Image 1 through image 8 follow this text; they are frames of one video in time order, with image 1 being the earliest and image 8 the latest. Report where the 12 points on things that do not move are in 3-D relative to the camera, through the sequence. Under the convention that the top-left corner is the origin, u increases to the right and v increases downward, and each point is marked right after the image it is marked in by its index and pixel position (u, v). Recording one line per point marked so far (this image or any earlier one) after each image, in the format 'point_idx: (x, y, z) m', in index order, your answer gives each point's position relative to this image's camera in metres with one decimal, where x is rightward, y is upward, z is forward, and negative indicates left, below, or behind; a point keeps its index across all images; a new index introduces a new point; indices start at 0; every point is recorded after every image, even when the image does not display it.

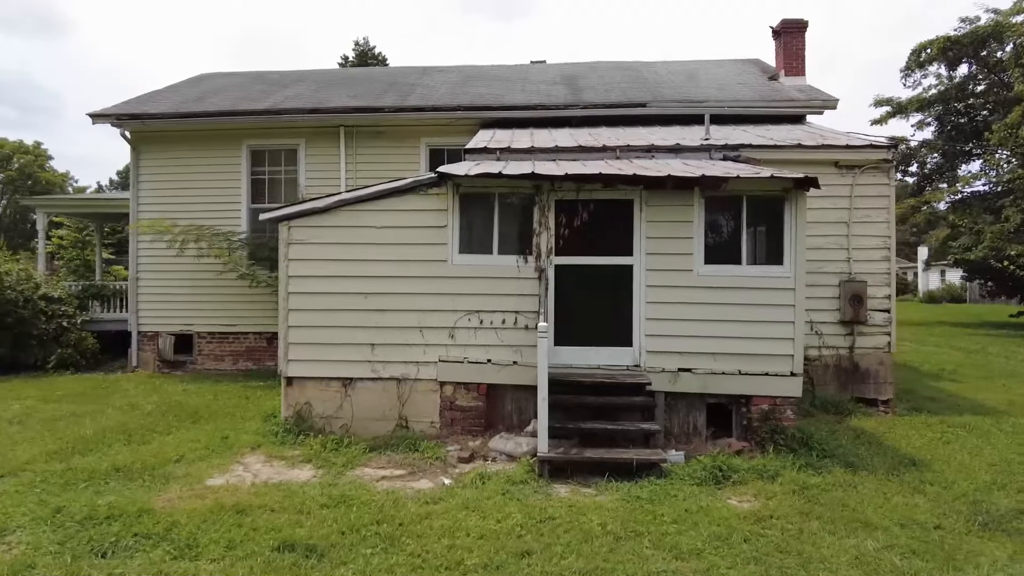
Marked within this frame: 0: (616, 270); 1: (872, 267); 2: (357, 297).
0: (+1.0, +0.2, +5.7) m
1: (+4.4, +0.3, +7.6) m
2: (-1.5, -0.1, +5.8) m
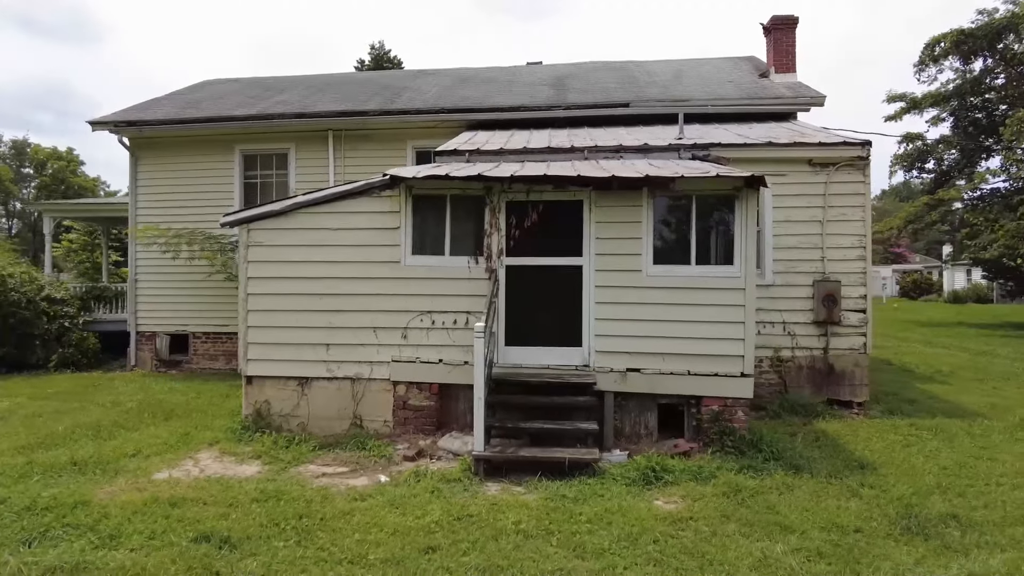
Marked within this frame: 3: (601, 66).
0: (+0.5, +0.2, +5.7) m
1: (+4.0, +0.3, +7.4) m
2: (-1.9, -0.1, +6.0) m
3: (+1.9, +4.8, +13.2) m
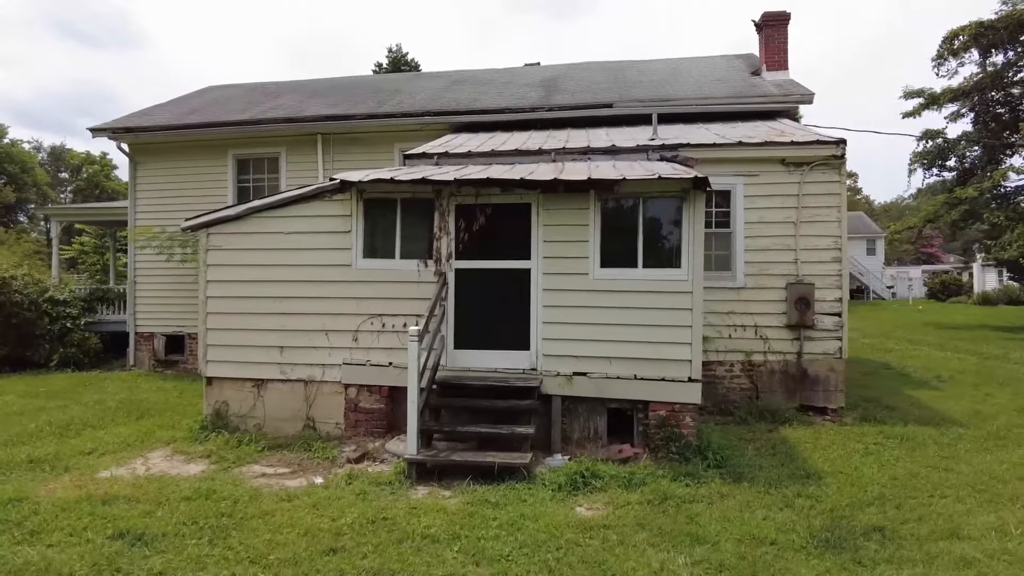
0: (0.0, +0.1, +5.7) m
1: (+3.6, +0.2, +7.2) m
2: (-2.4, -0.1, +6.1) m
3: (+1.8, +4.7, +13.1) m
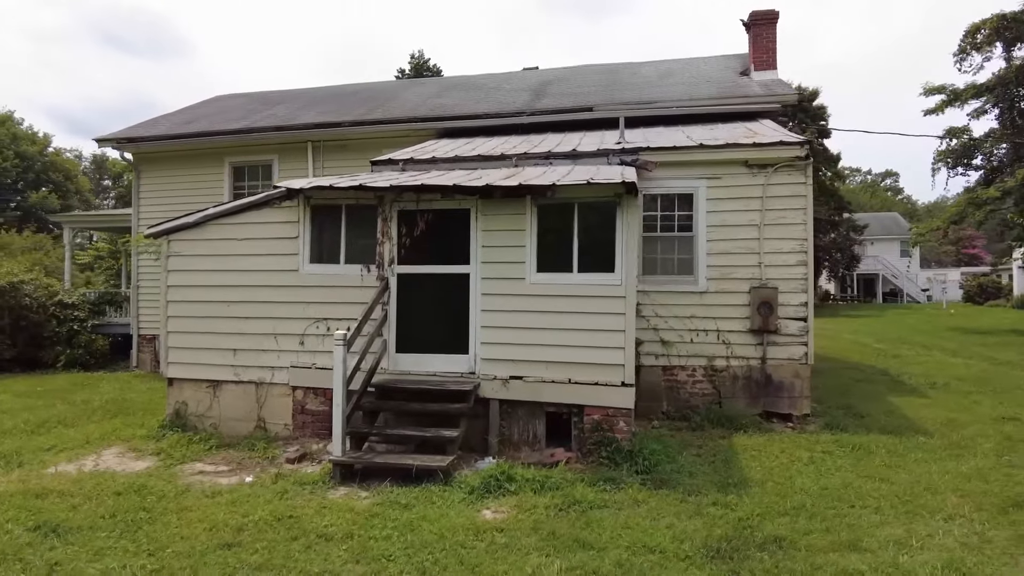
0: (-0.5, +0.1, +5.8) m
1: (+3.2, +0.2, +7.1) m
2: (-2.9, -0.2, +6.3) m
3: (+1.7, +4.6, +13.1) m
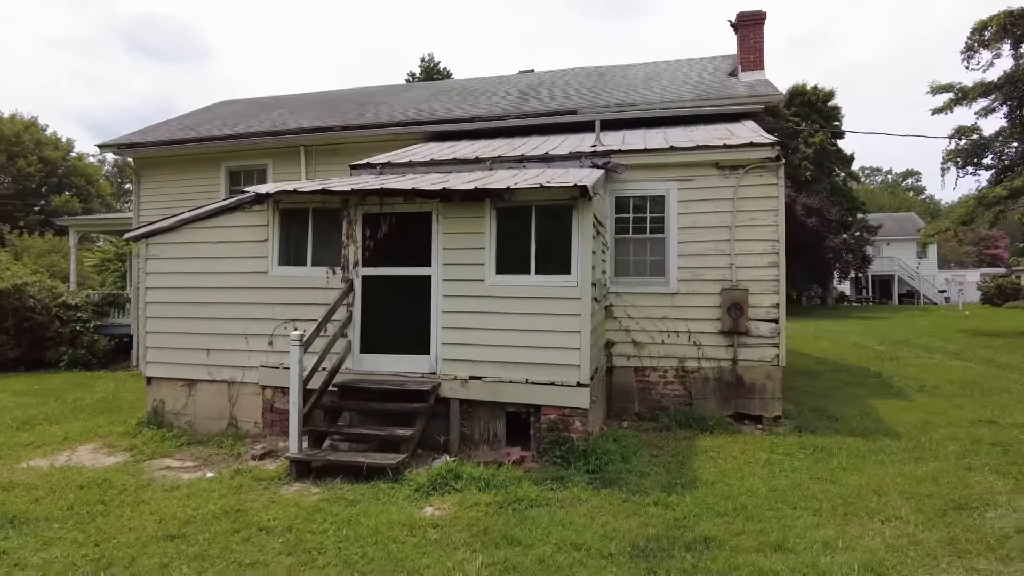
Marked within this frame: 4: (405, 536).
0: (-0.9, +0.1, +5.9) m
1: (+2.8, +0.2, +7.1) m
2: (-3.3, -0.2, +6.5) m
3: (+1.5, +4.6, +13.2) m
4: (-0.7, -1.6, +4.0) m
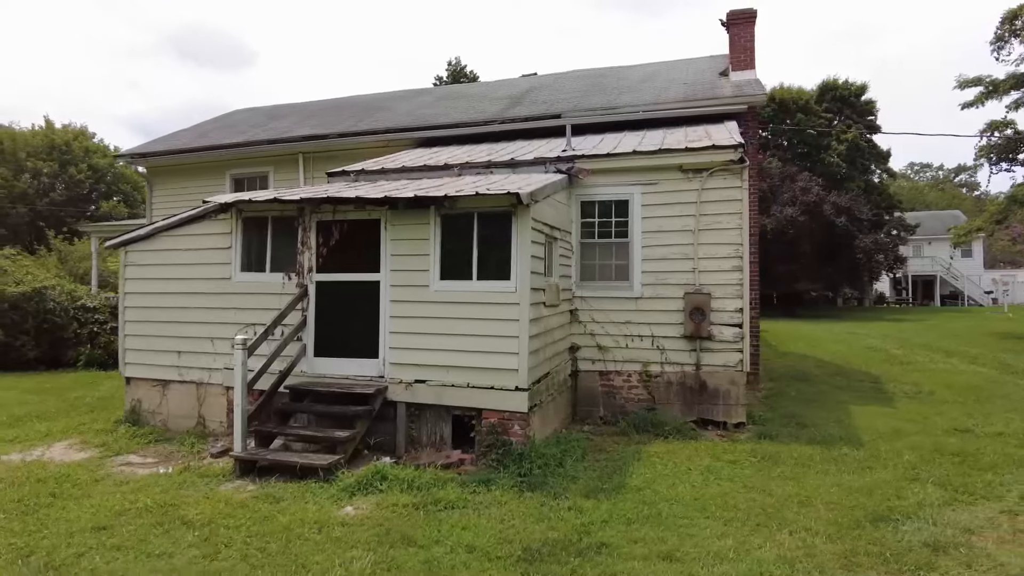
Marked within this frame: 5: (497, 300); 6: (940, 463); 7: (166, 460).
0: (-1.4, 0.0, +6.1) m
1: (+2.4, +0.1, +7.0) m
2: (-3.7, -0.3, +6.8) m
3: (+1.5, +4.6, +13.2) m
4: (-1.3, -1.6, +4.1) m
5: (-0.1, -0.1, +5.6) m
6: (+3.8, -1.6, +5.6) m
7: (-3.3, -1.6, +5.8) m
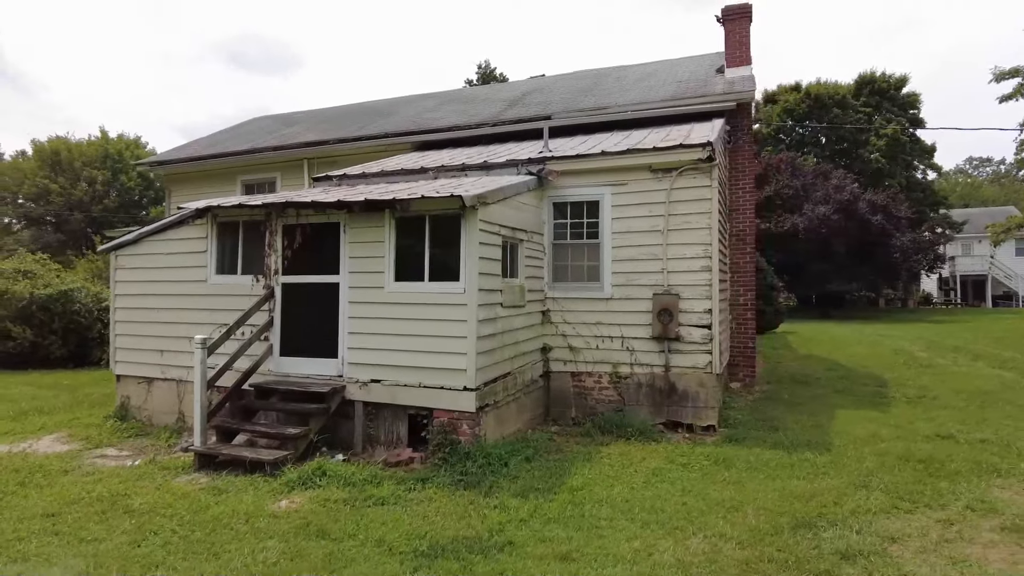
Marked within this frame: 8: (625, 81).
0: (-1.9, 0.0, +6.3) m
1: (+2.0, +0.1, +6.9) m
2: (-4.1, -0.3, +7.1) m
3: (+1.5, +4.5, +13.1) m
4: (-1.9, -1.6, +4.3) m
5: (-0.6, -0.1, +5.7) m
6: (+3.4, -1.6, +5.4) m
7: (-3.7, -1.6, +6.1) m
8: (+2.1, +3.8, +11.4) m
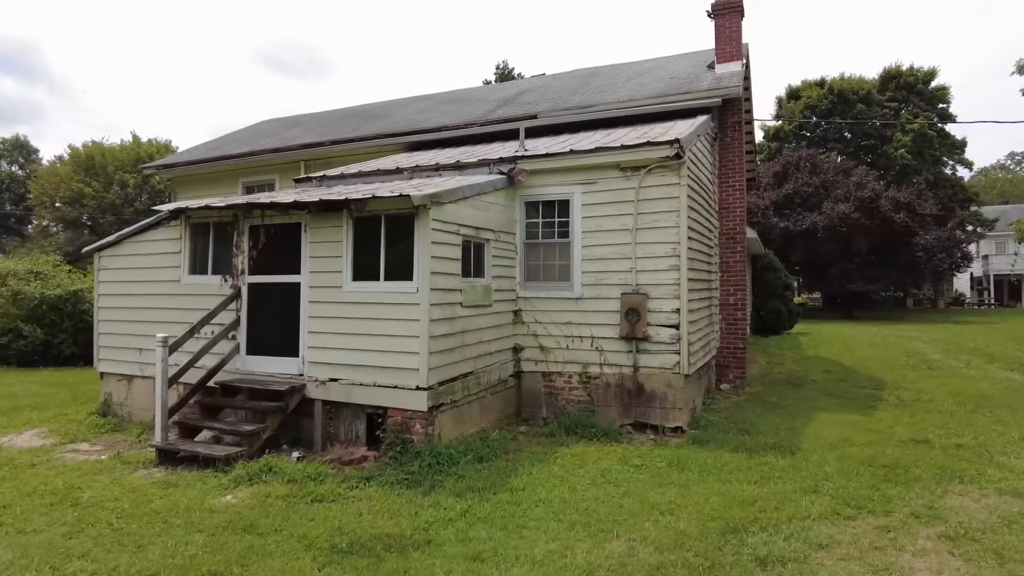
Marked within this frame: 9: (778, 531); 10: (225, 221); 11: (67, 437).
0: (-2.3, 0.0, +6.4) m
1: (+1.6, +0.1, +6.8) m
2: (-4.5, -0.3, +7.3) m
3: (+1.5, +4.5, +13.0) m
4: (-2.4, -1.6, +4.4) m
5: (-1.0, -0.1, +5.8) m
6: (+2.9, -1.6, +5.2) m
7: (-4.1, -1.6, +6.3) m
8: (+1.9, +3.8, +11.3) m
9: (+1.7, -1.6, +4.0) m
10: (-3.1, +0.7, +6.7) m
11: (-4.8, -1.6, +6.7) m
